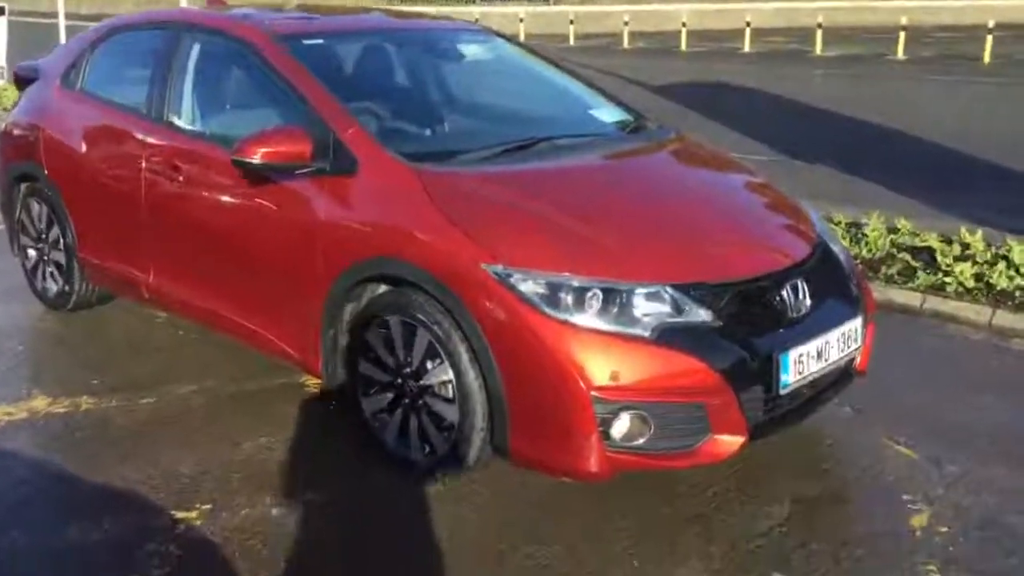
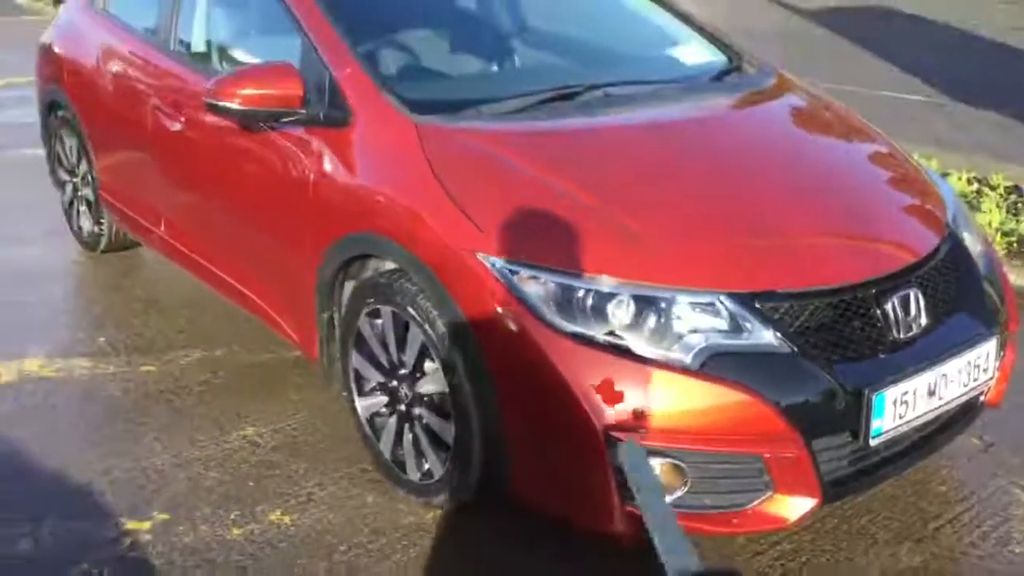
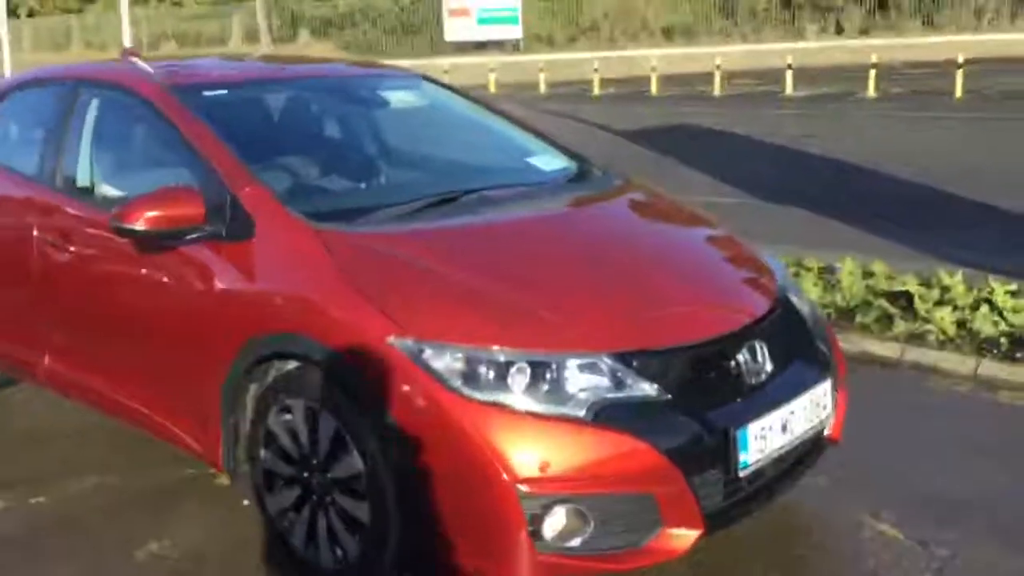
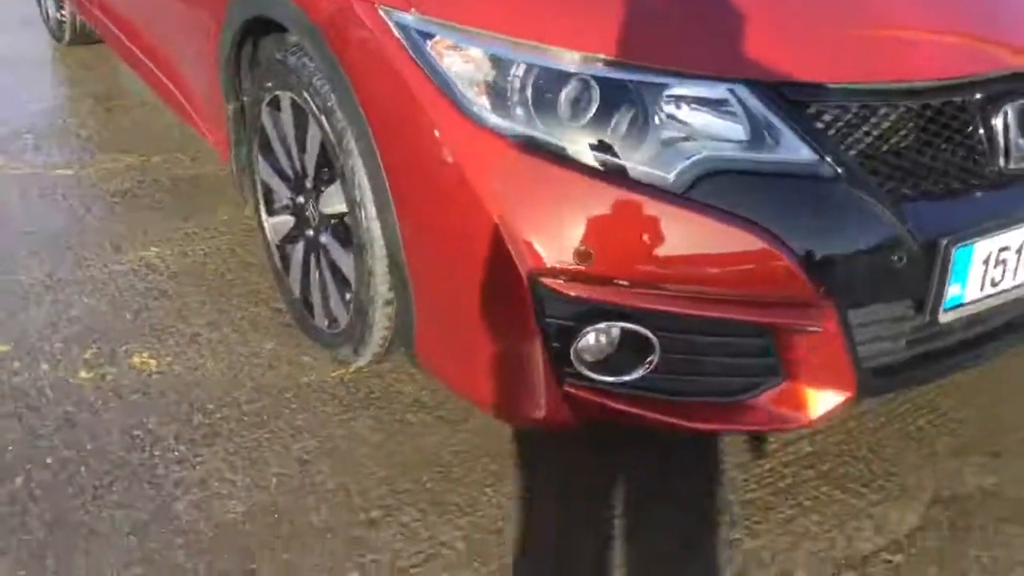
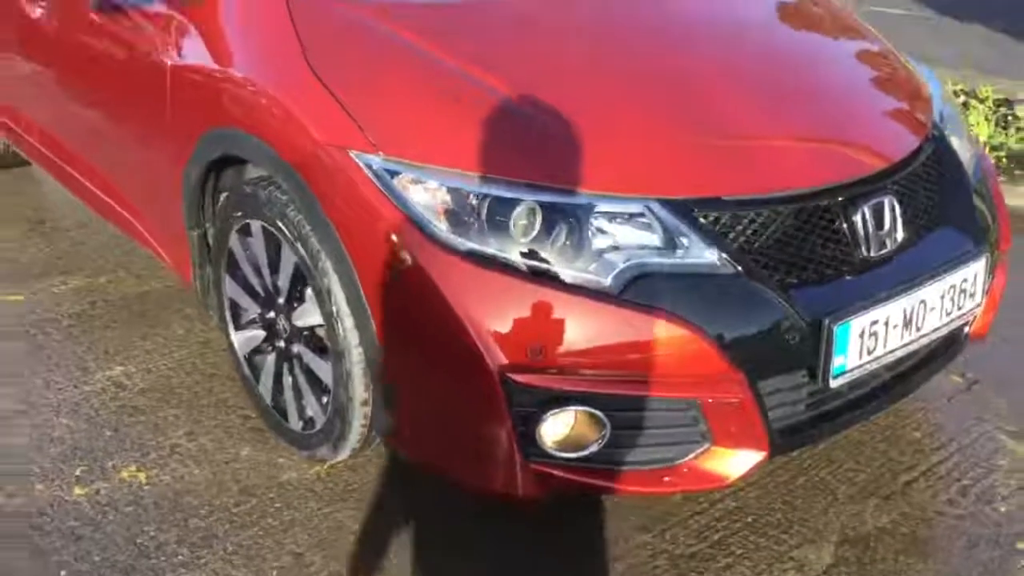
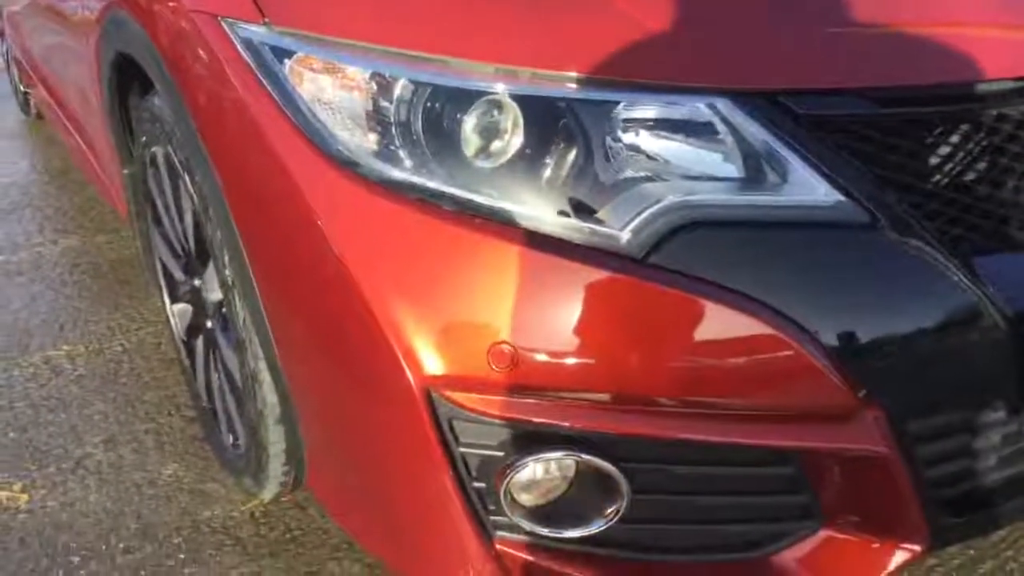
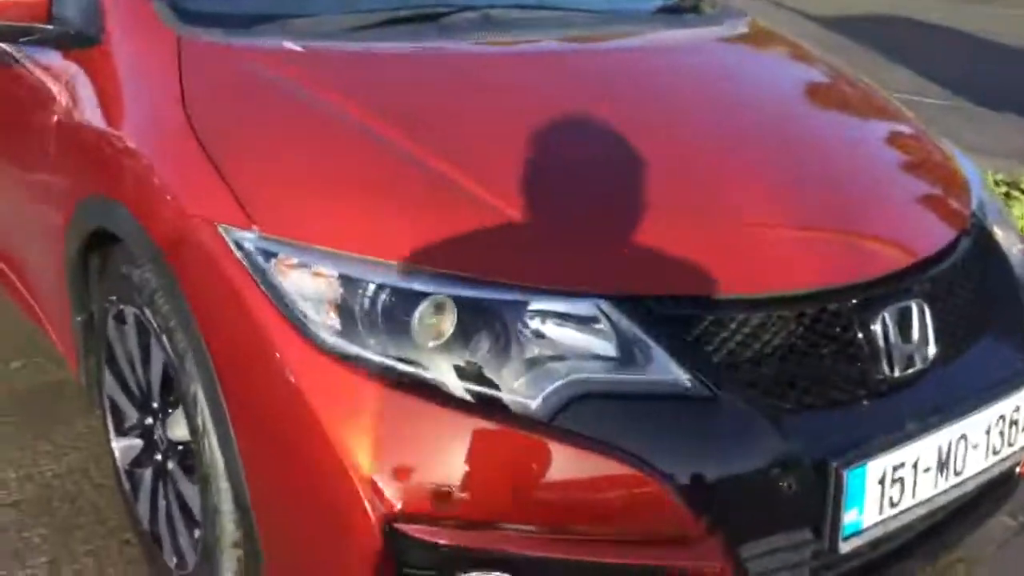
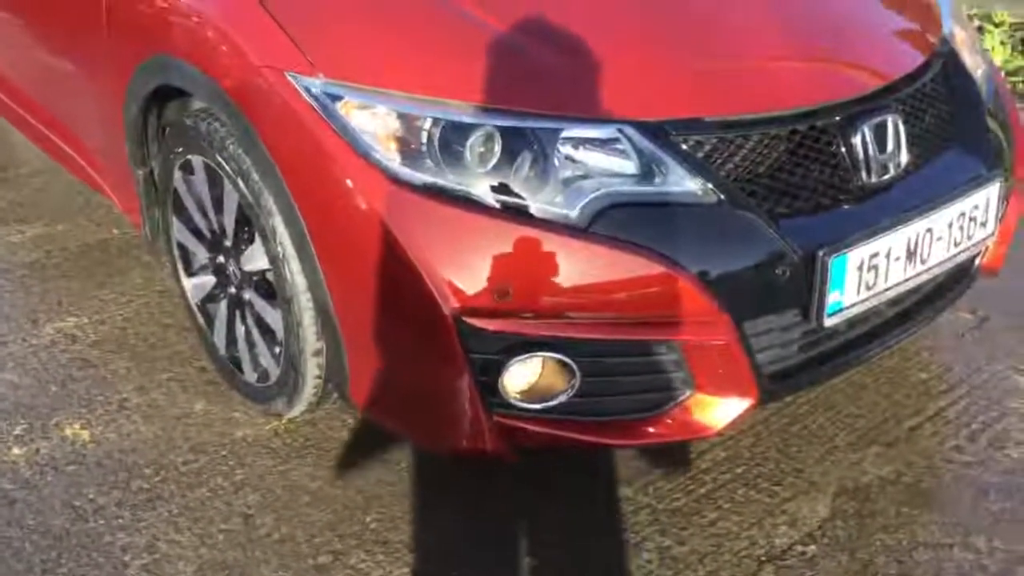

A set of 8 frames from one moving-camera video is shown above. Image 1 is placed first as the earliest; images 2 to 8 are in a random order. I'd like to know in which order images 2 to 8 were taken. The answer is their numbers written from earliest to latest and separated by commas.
3, 7, 6, 4, 8, 5, 2
